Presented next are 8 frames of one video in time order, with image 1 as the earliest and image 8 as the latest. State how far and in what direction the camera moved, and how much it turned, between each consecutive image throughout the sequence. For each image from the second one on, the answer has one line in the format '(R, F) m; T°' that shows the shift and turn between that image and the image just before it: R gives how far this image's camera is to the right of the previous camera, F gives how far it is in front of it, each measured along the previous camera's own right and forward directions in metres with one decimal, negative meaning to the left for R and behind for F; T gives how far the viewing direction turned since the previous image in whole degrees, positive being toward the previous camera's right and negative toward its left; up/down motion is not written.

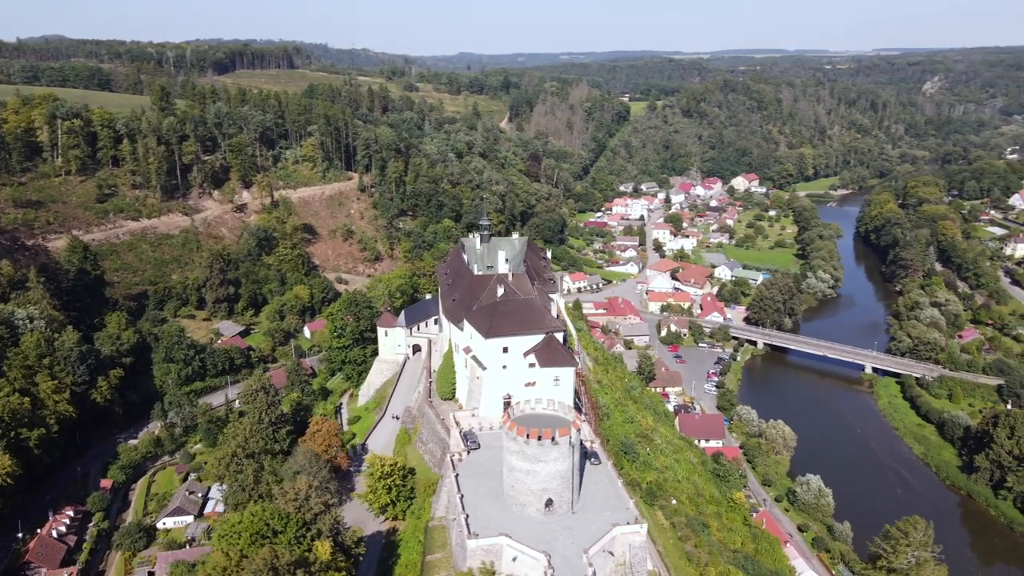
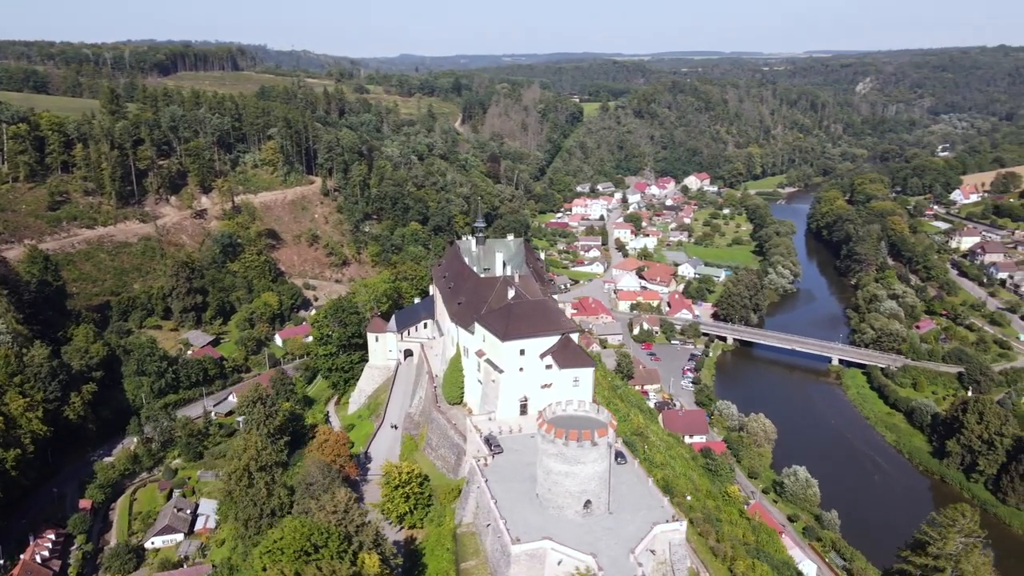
(-1.9, +0.2) m; +4°
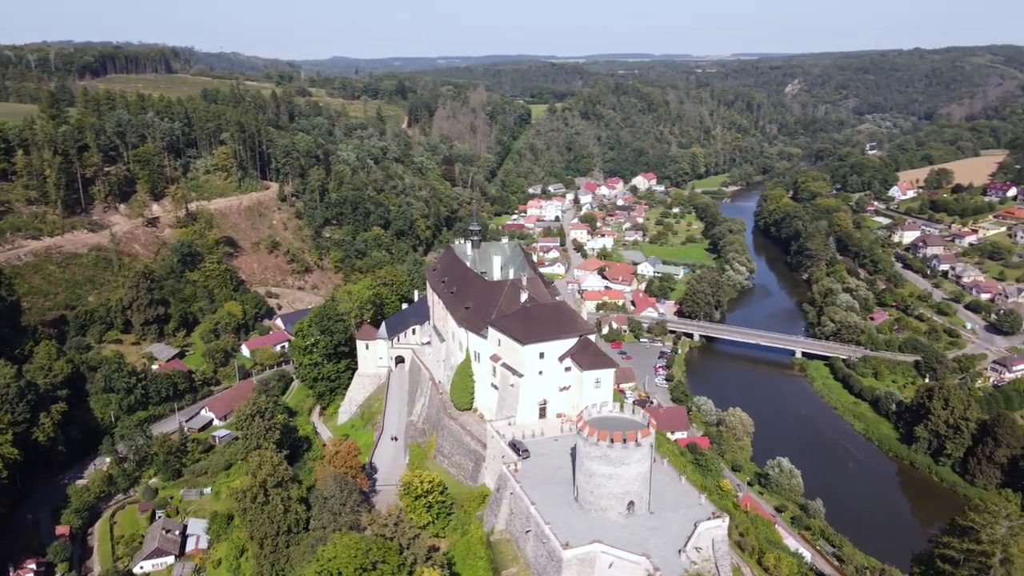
(-2.1, +0.2) m; +5°
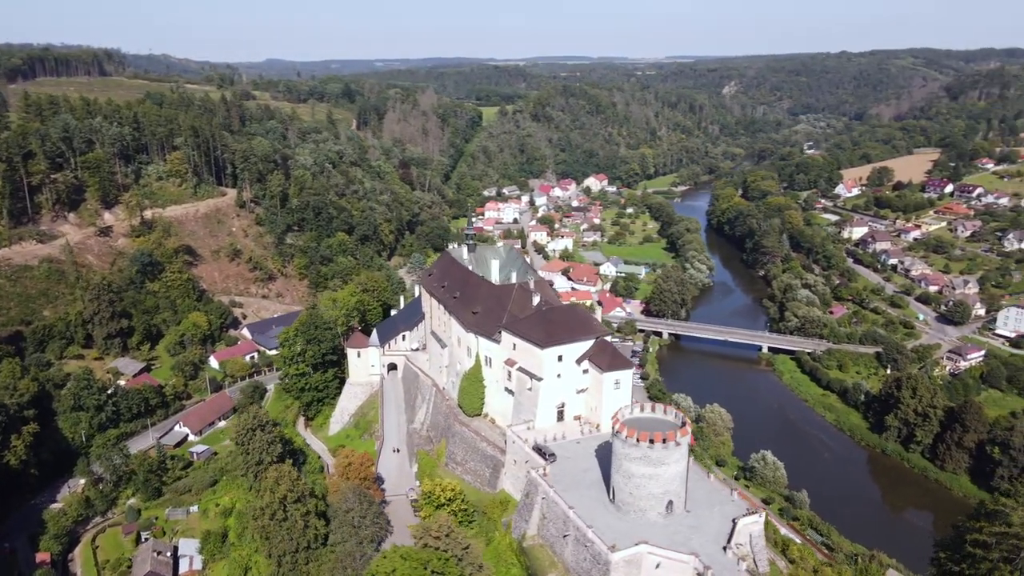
(-2.0, +0.2) m; +4°
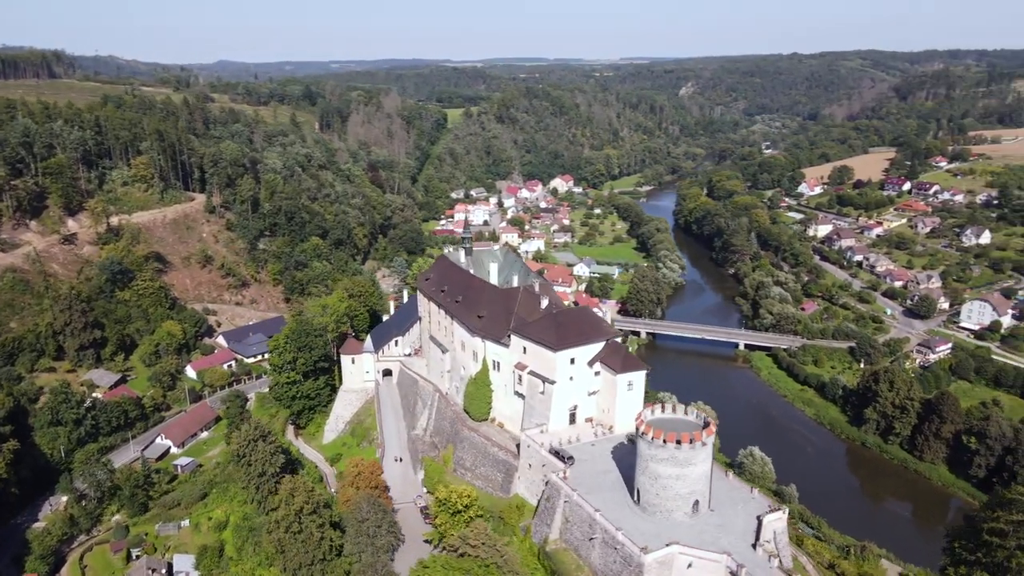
(-1.4, +0.1) m; +3°
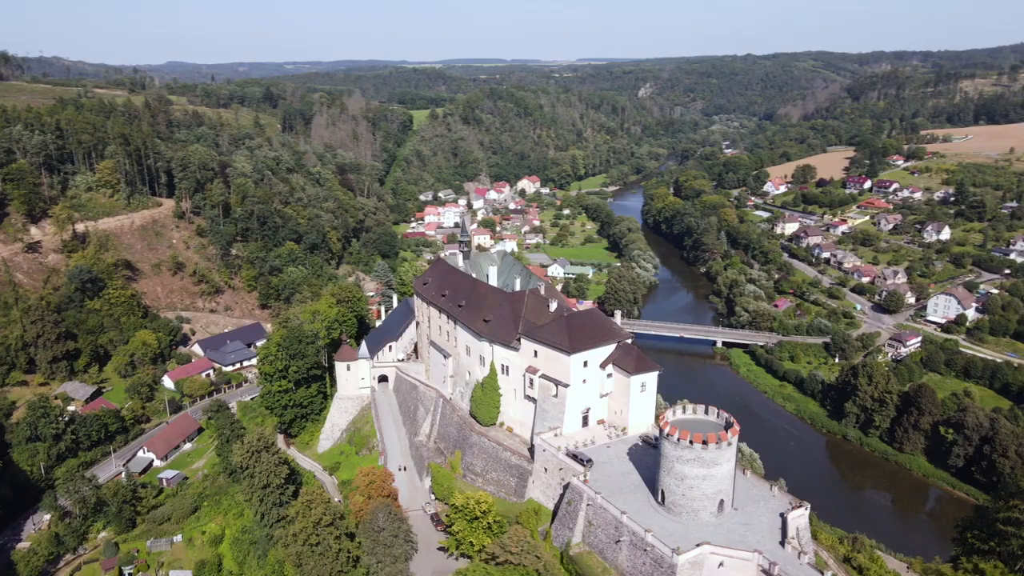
(-1.4, +0.1) m; +3°
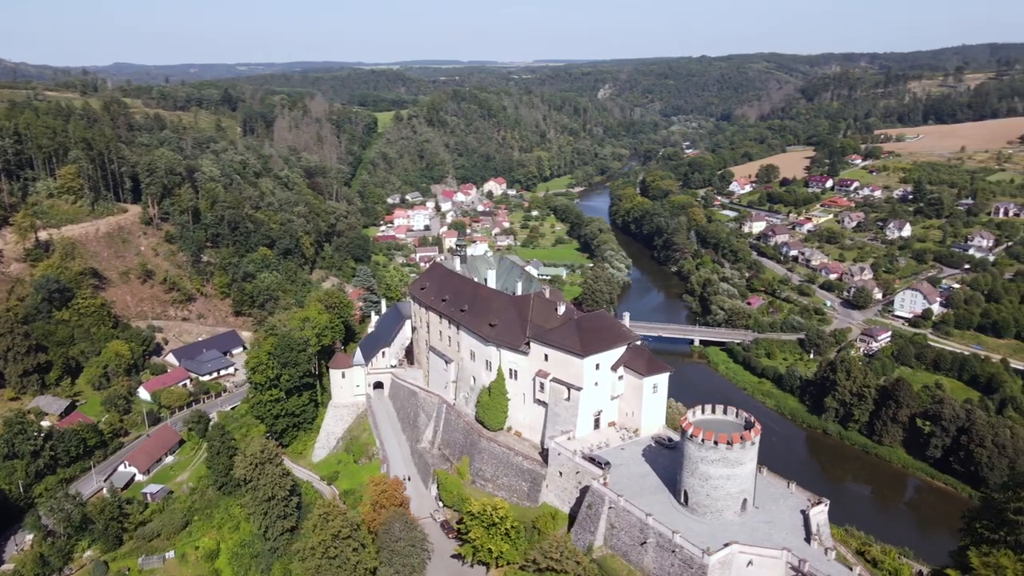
(-1.4, +0.1) m; +3°
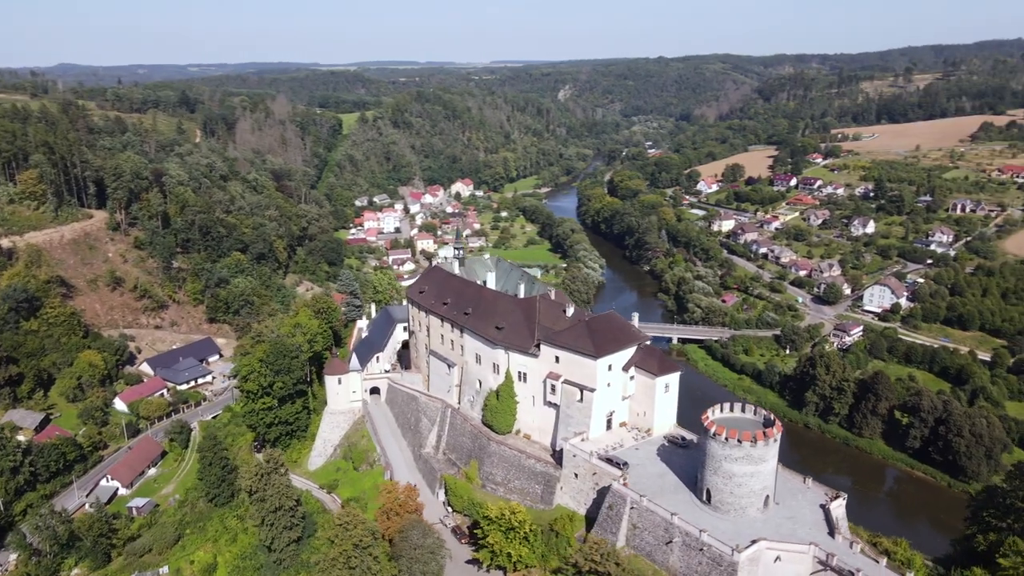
(-1.4, +0.1) m; +3°
